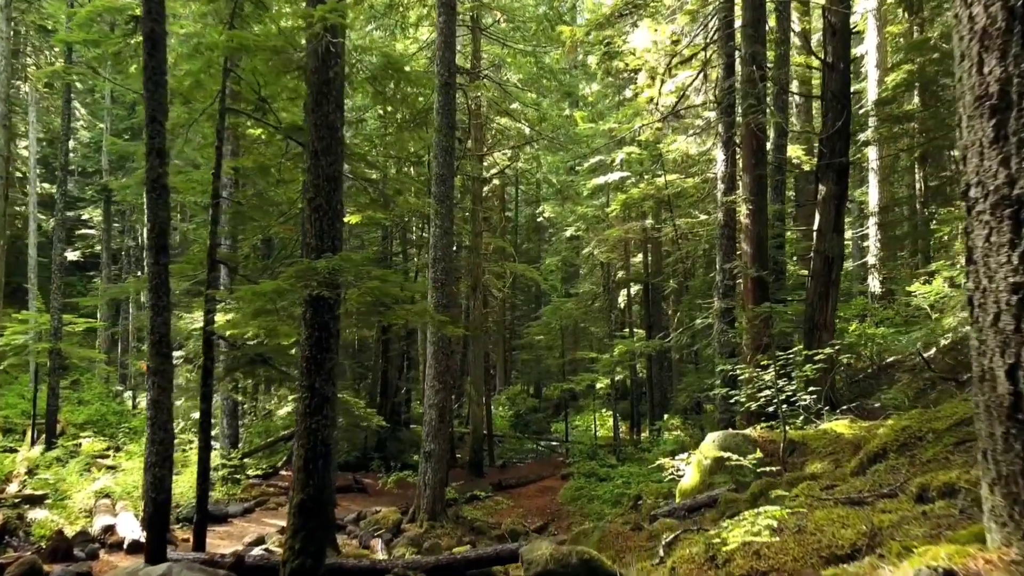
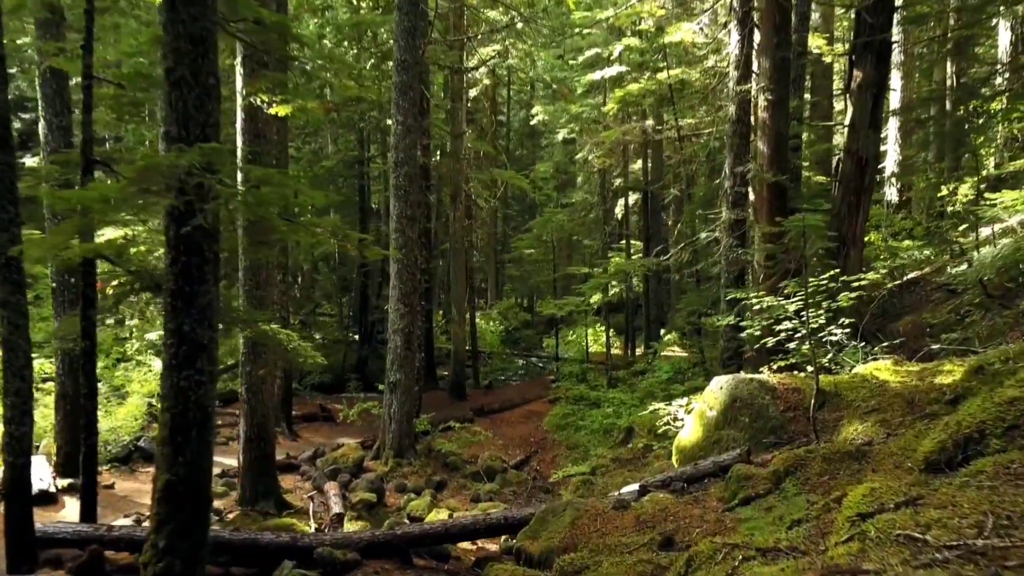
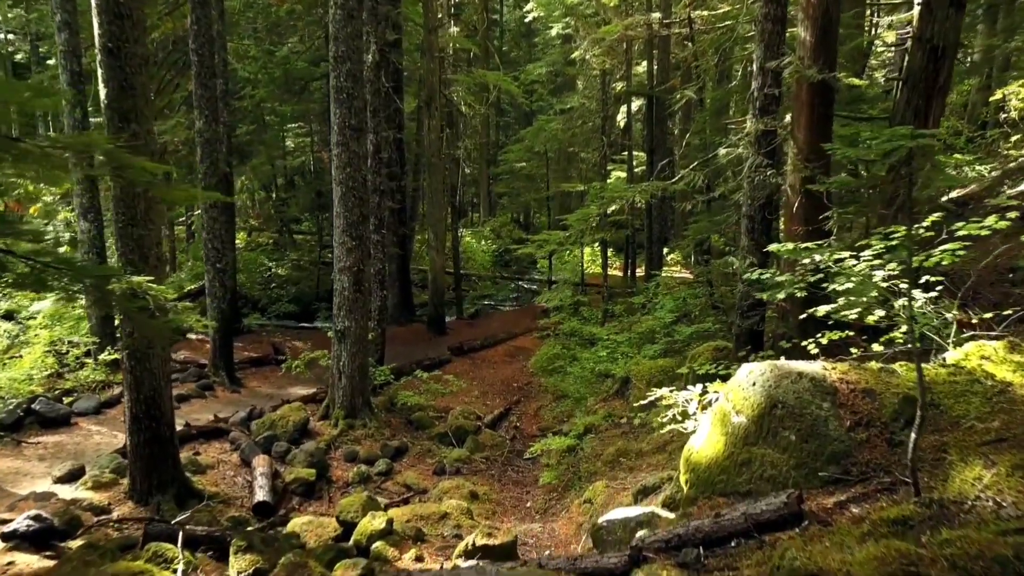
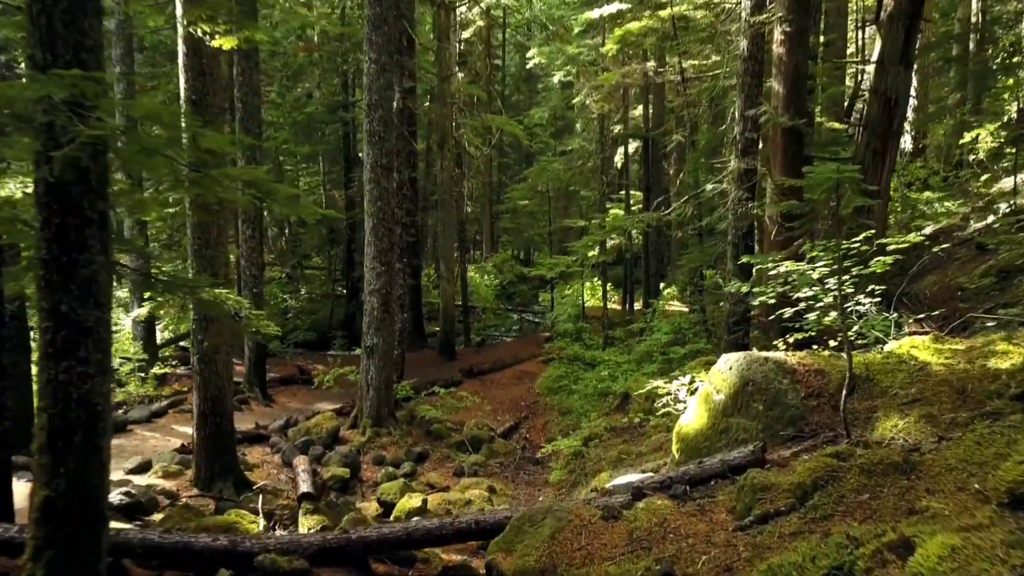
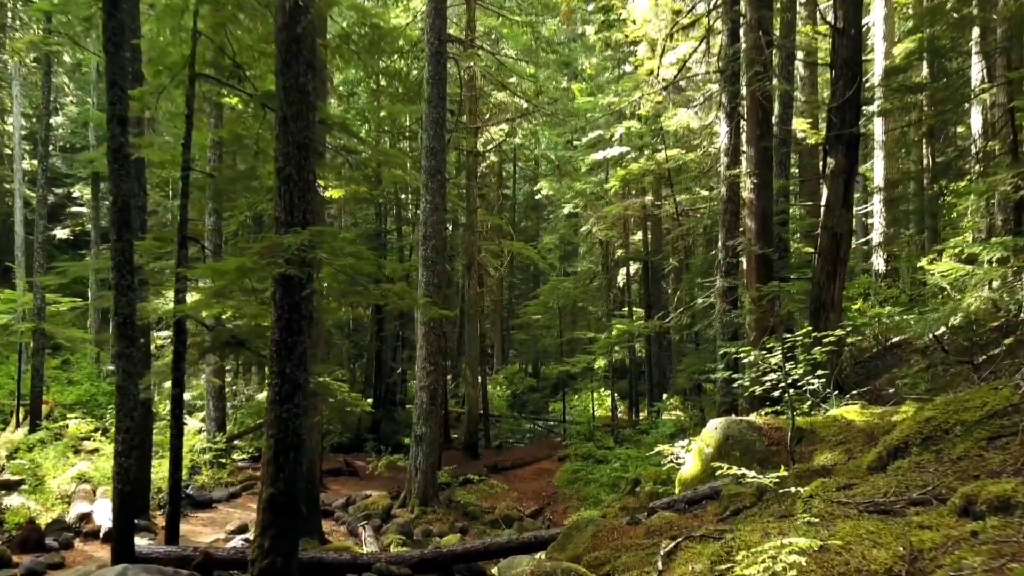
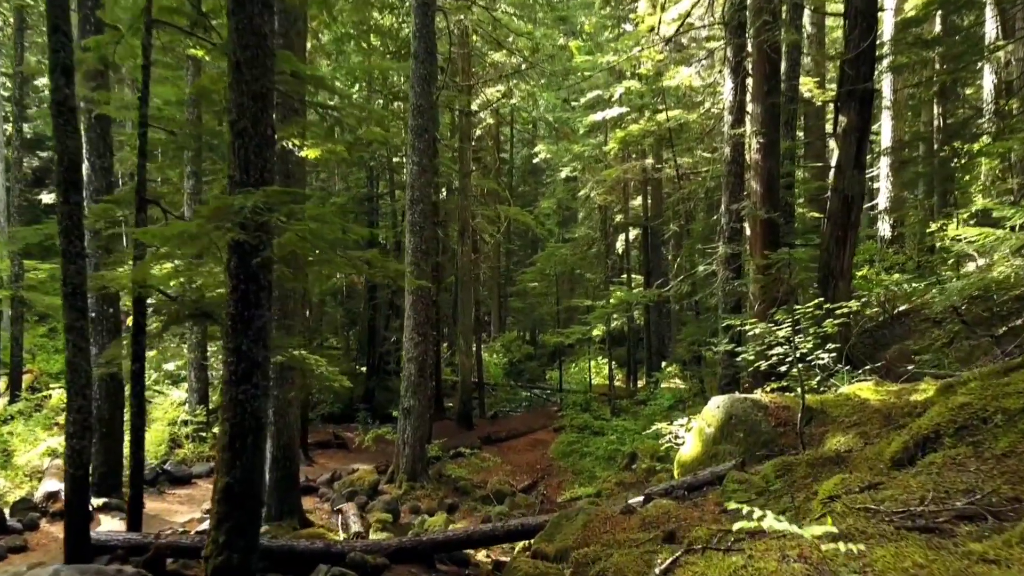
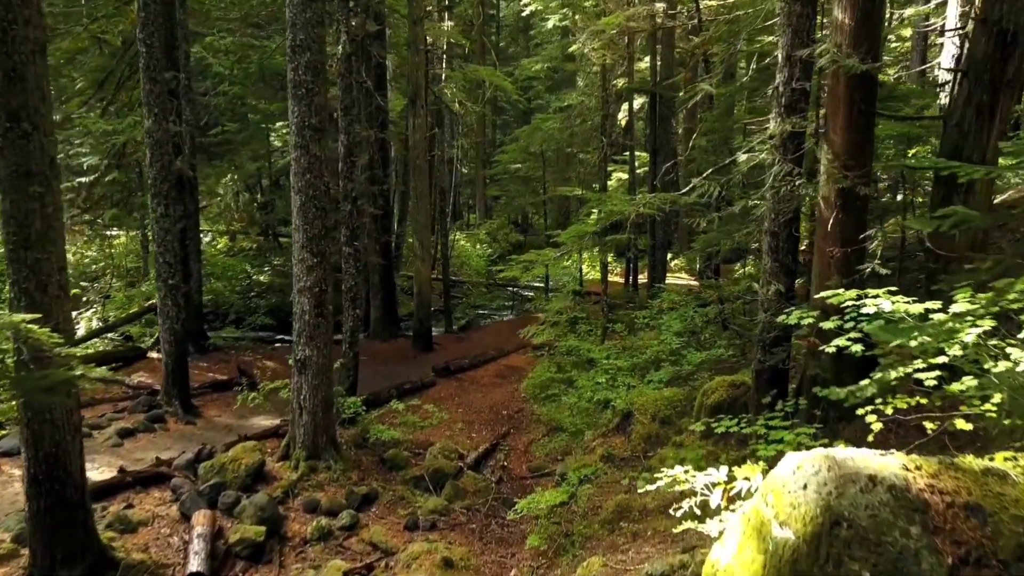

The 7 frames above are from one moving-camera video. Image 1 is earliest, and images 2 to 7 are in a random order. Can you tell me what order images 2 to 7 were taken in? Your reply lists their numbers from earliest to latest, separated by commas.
5, 6, 2, 4, 3, 7
